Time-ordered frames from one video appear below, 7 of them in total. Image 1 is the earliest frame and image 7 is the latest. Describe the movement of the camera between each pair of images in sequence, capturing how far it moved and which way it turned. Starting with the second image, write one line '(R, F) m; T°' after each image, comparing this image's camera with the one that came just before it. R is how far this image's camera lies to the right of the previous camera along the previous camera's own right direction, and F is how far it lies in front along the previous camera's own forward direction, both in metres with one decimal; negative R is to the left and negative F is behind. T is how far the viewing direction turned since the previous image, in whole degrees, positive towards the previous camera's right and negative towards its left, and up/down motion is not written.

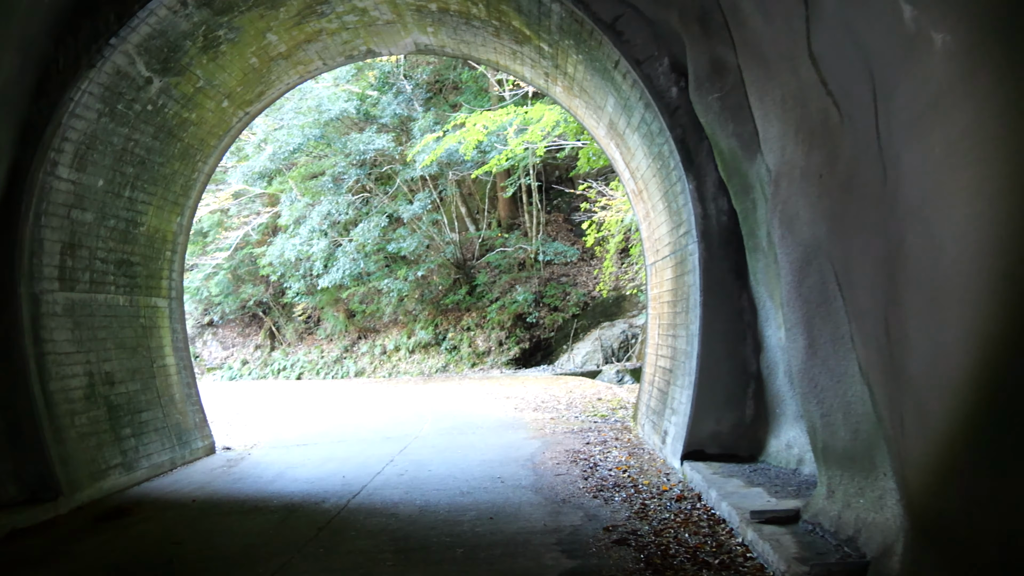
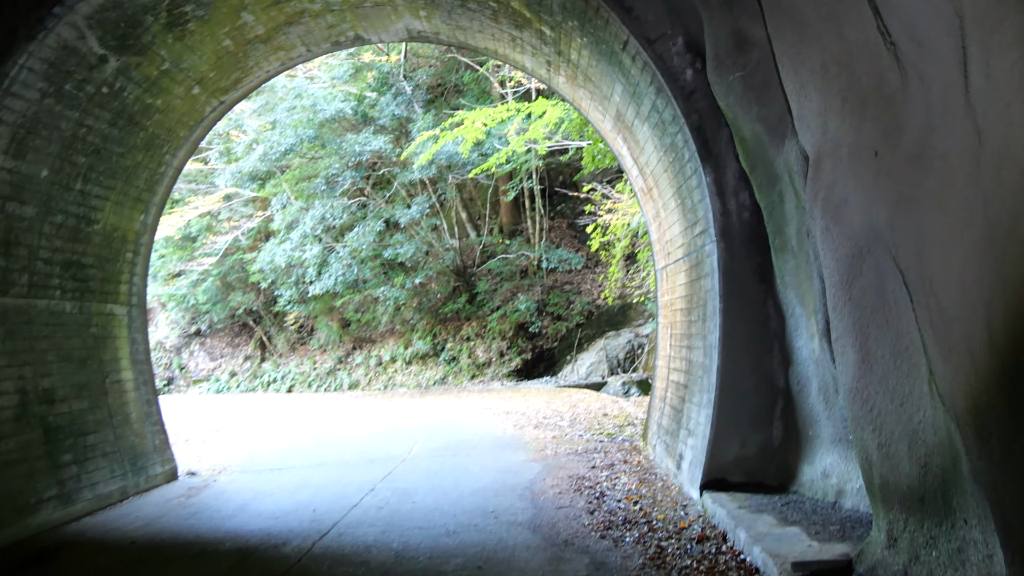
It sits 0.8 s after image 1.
(+0.1, +0.6) m; 0°
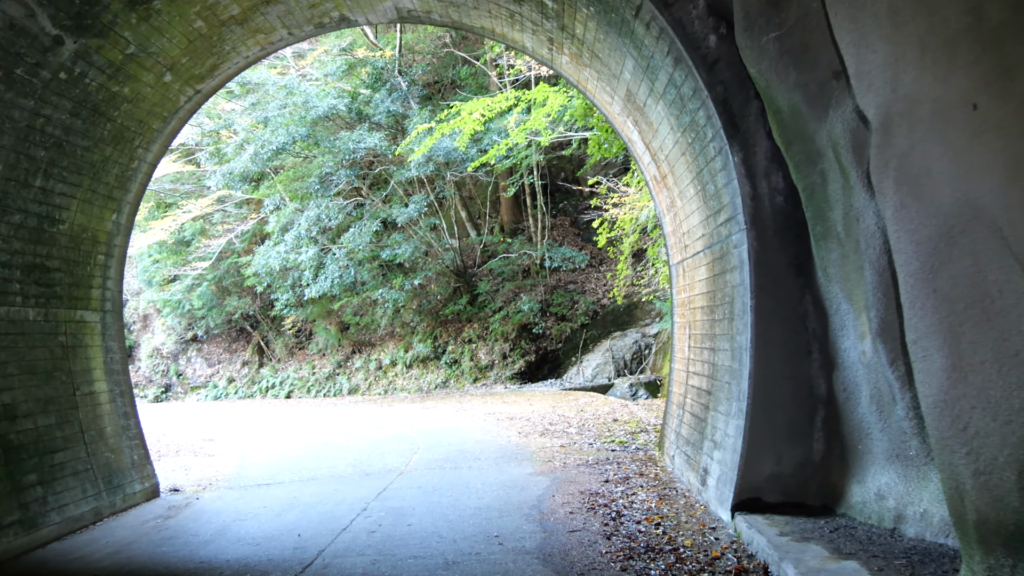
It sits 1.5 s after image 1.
(0.0, +0.5) m; 0°
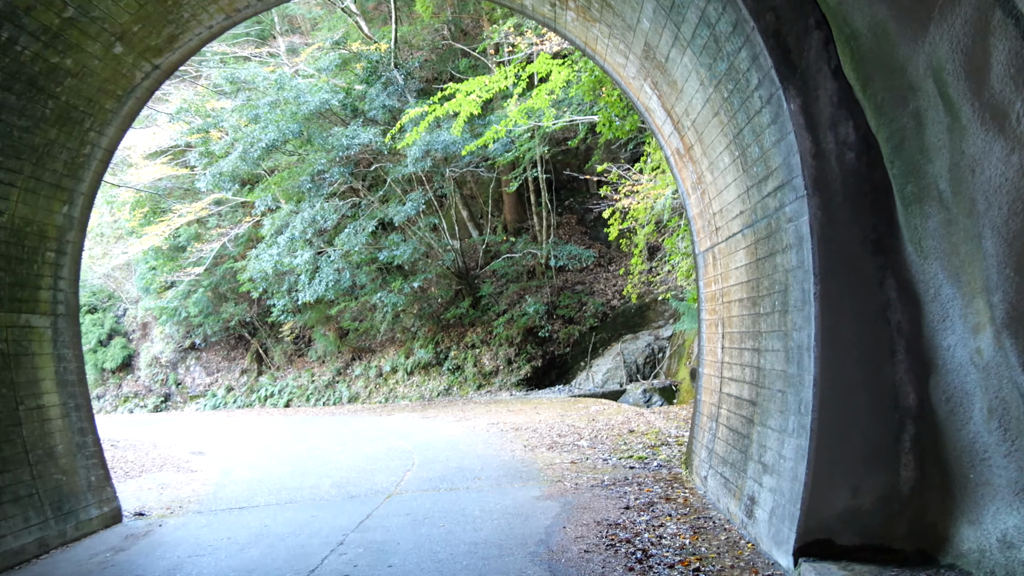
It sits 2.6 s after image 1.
(+0.1, +0.9) m; -1°
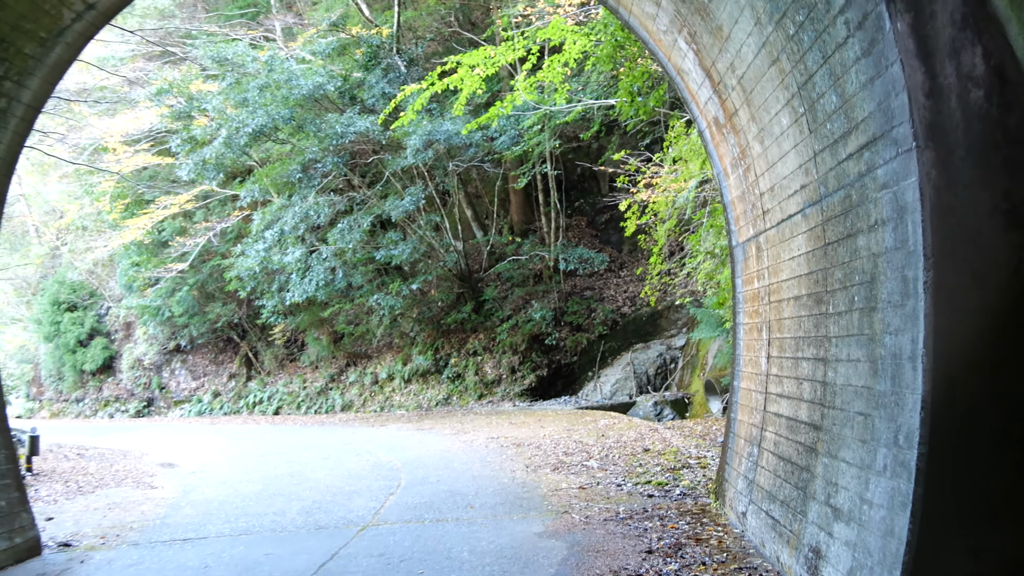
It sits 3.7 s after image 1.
(0.0, +0.8) m; -1°
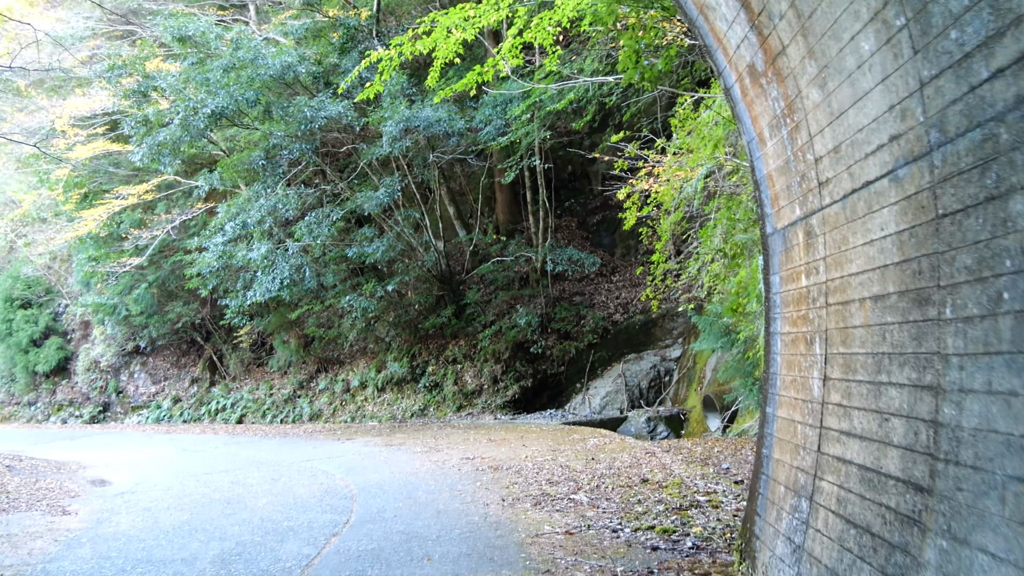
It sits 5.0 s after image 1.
(+0.1, +1.1) m; +1°
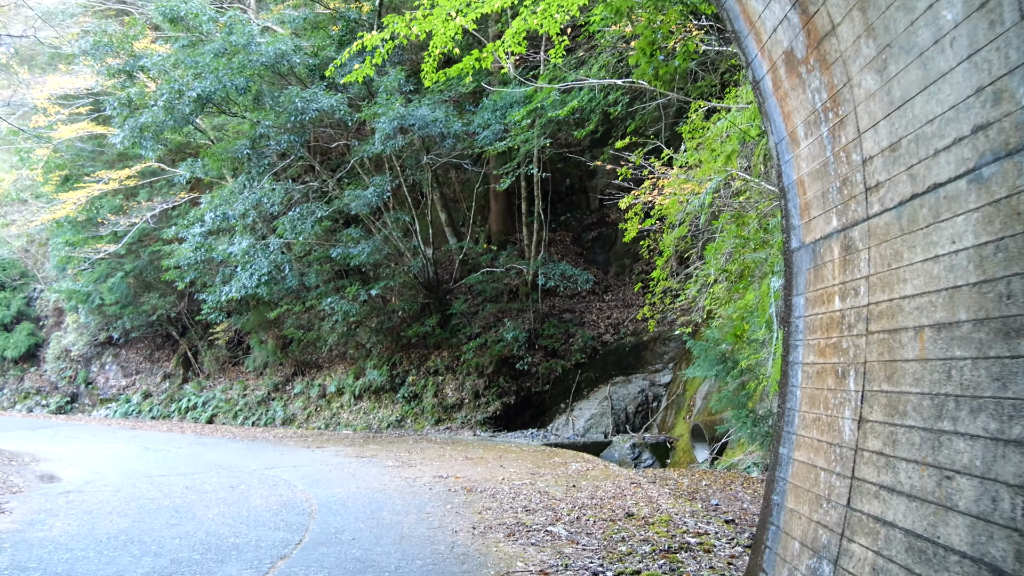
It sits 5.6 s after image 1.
(0.0, +0.5) m; +1°
